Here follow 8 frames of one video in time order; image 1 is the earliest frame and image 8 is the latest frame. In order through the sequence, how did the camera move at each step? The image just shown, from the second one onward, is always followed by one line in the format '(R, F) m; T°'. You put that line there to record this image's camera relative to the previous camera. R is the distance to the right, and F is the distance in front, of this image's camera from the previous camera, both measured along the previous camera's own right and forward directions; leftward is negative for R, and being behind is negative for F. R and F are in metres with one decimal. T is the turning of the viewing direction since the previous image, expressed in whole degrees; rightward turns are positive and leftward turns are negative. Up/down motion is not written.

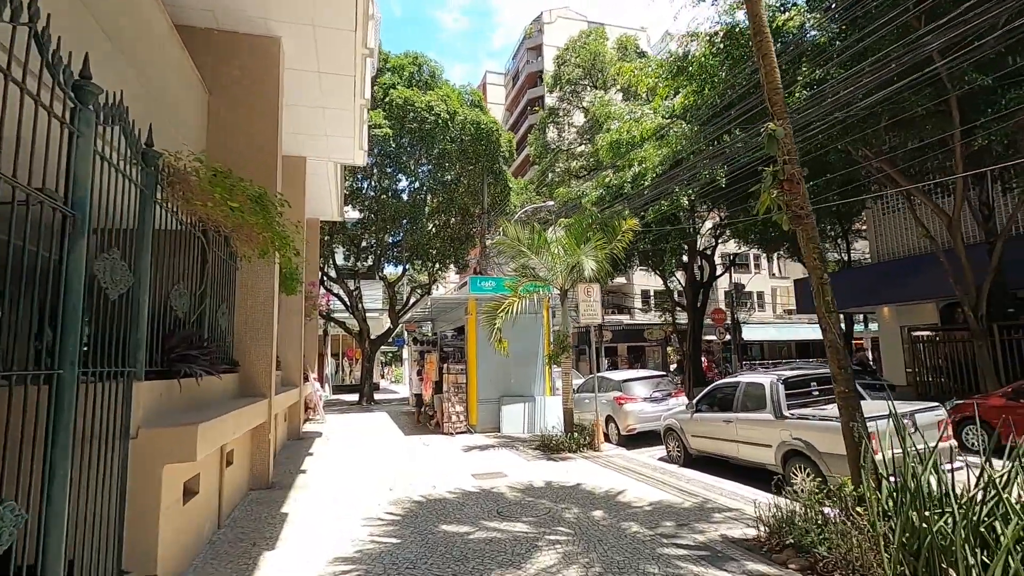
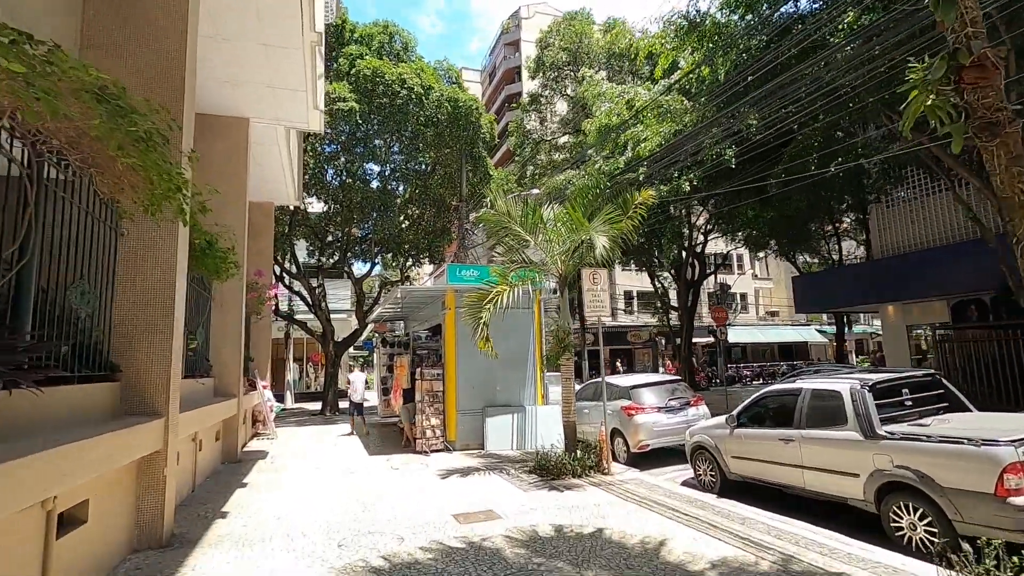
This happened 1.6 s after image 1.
(-0.2, +2.1) m; +3°
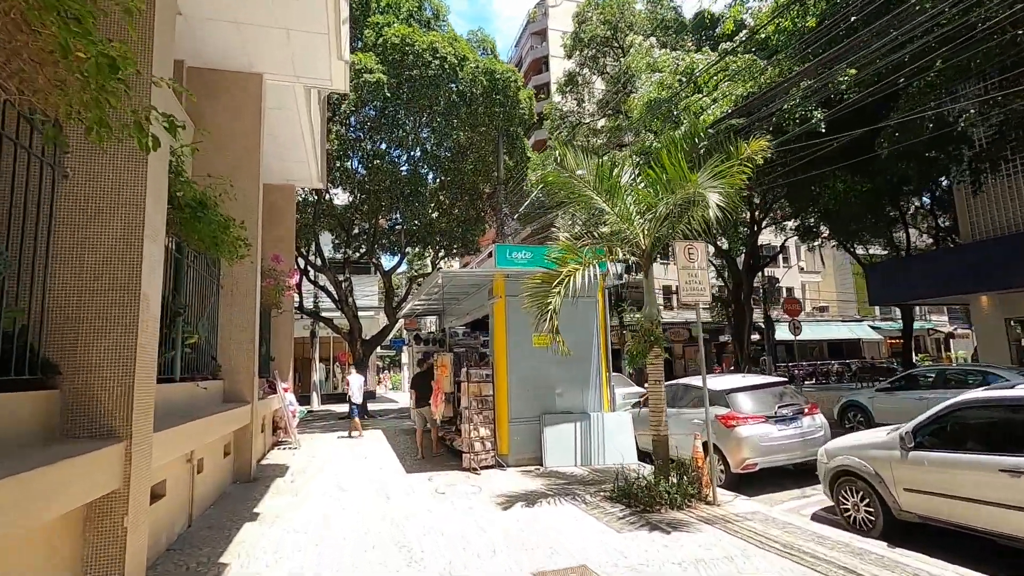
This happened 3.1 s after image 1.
(-0.7, +1.8) m; -2°
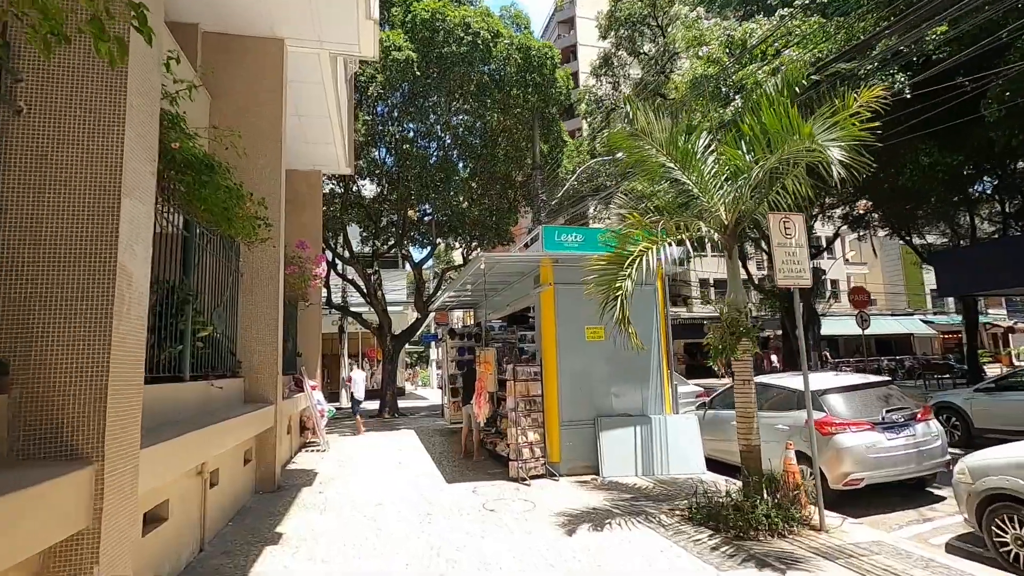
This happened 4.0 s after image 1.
(-0.4, +1.0) m; -3°
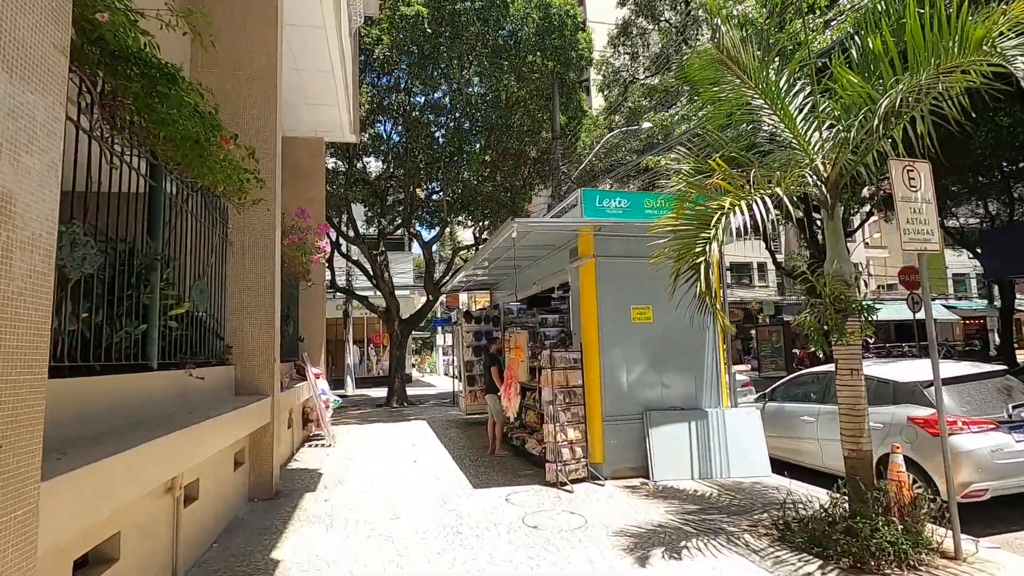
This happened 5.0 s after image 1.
(-0.4, +1.2) m; 0°
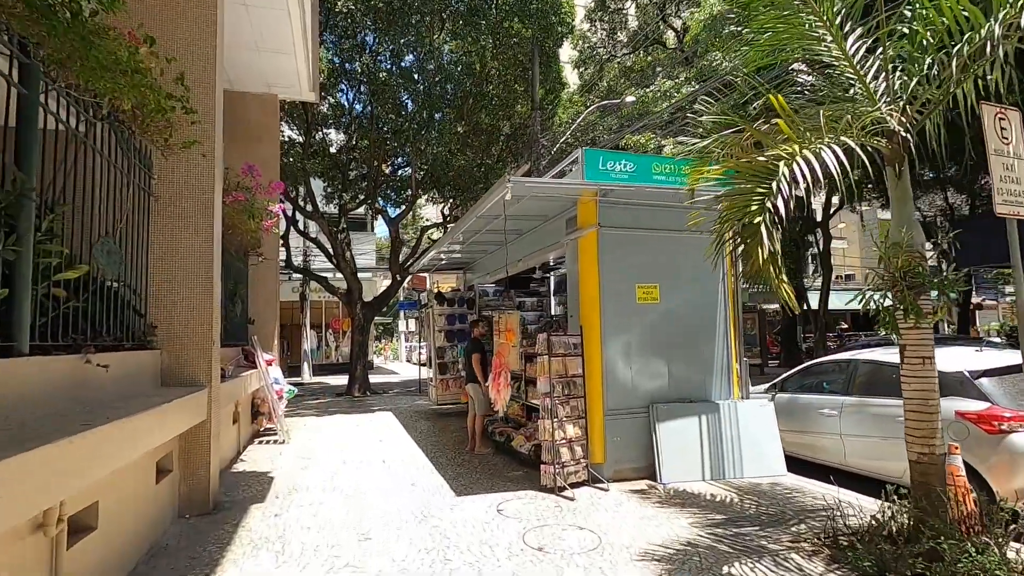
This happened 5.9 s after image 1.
(-0.3, +1.0) m; +4°
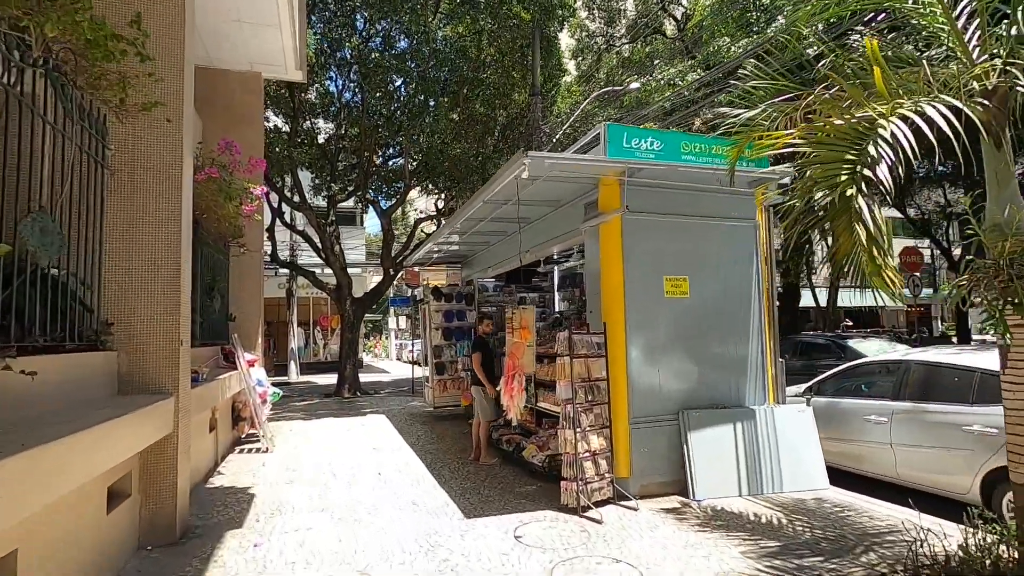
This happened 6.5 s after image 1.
(-0.3, +0.7) m; +1°
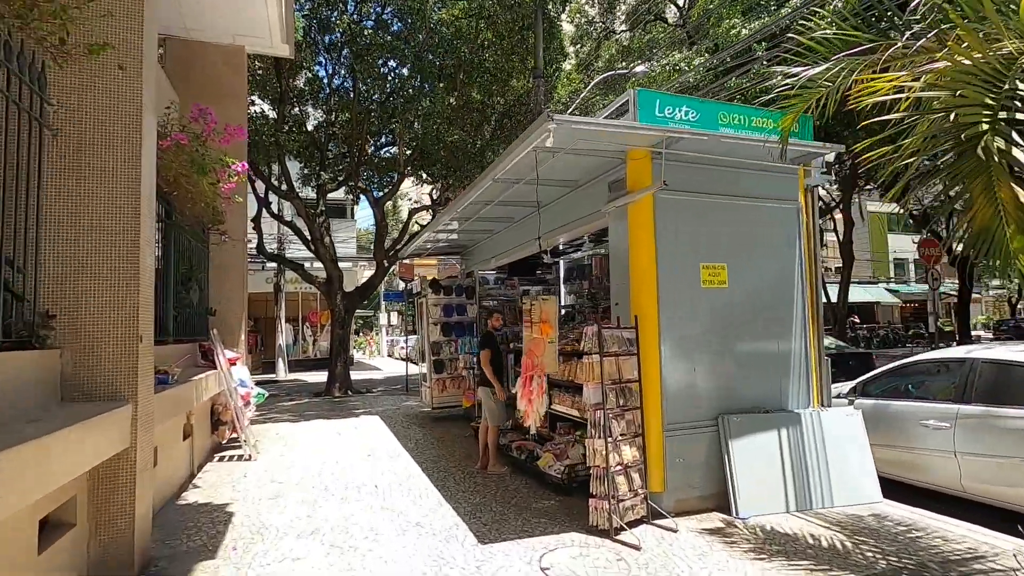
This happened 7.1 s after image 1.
(-0.2, +0.7) m; +1°
